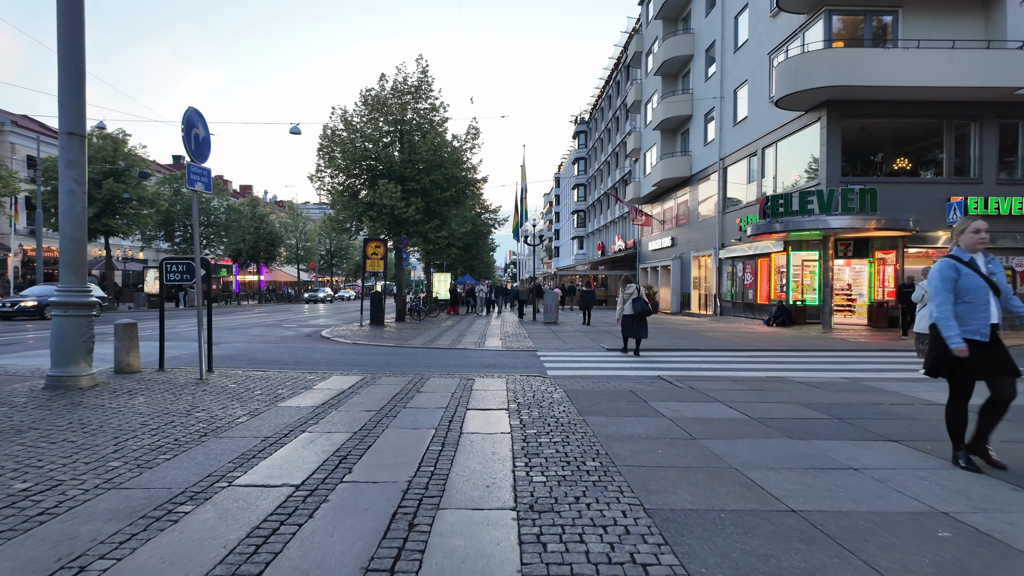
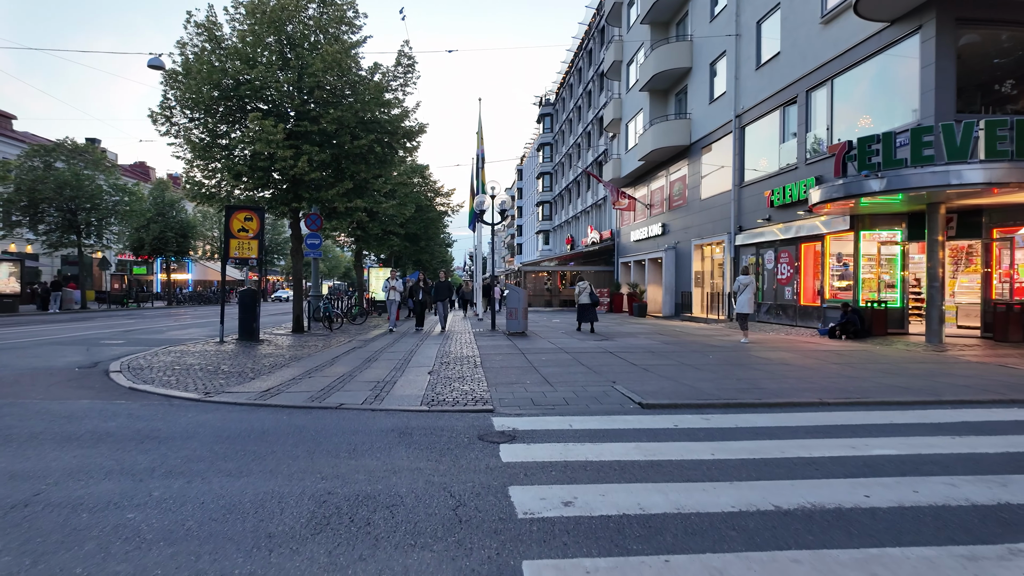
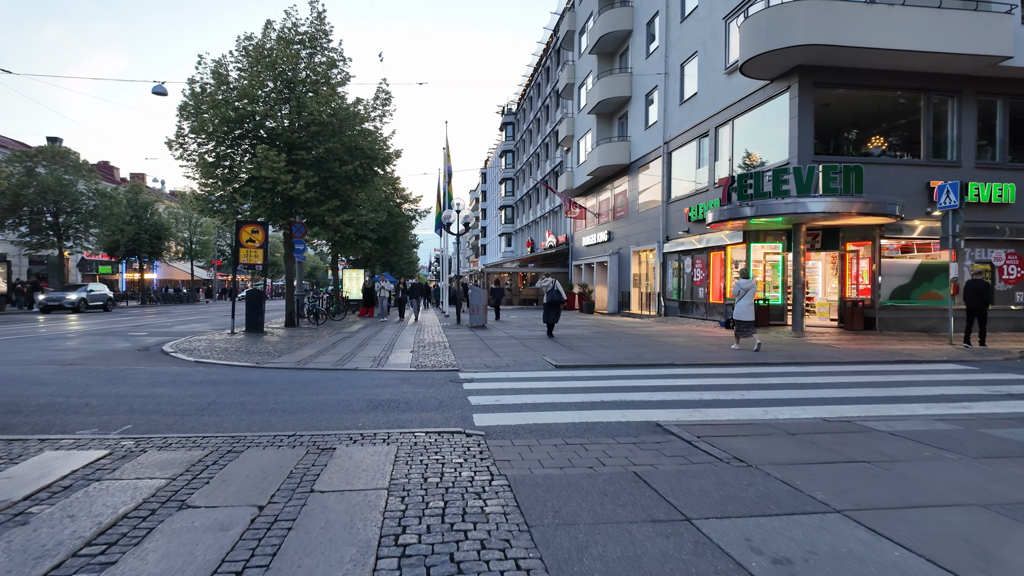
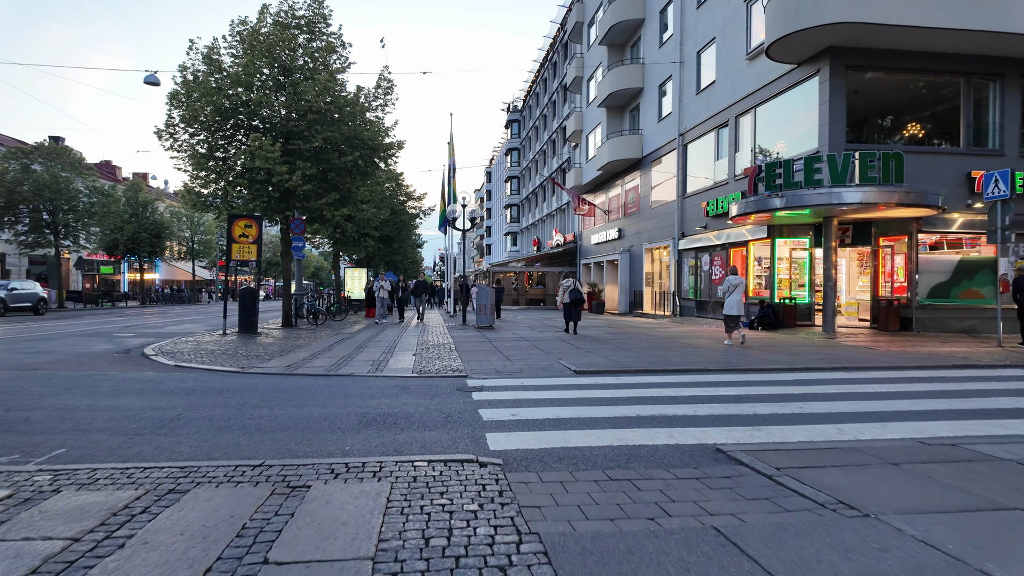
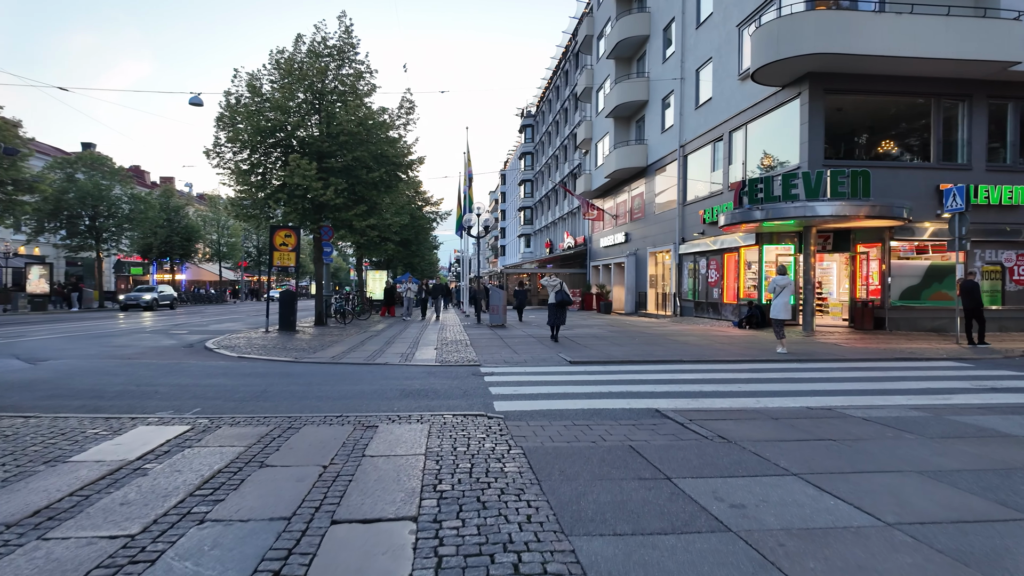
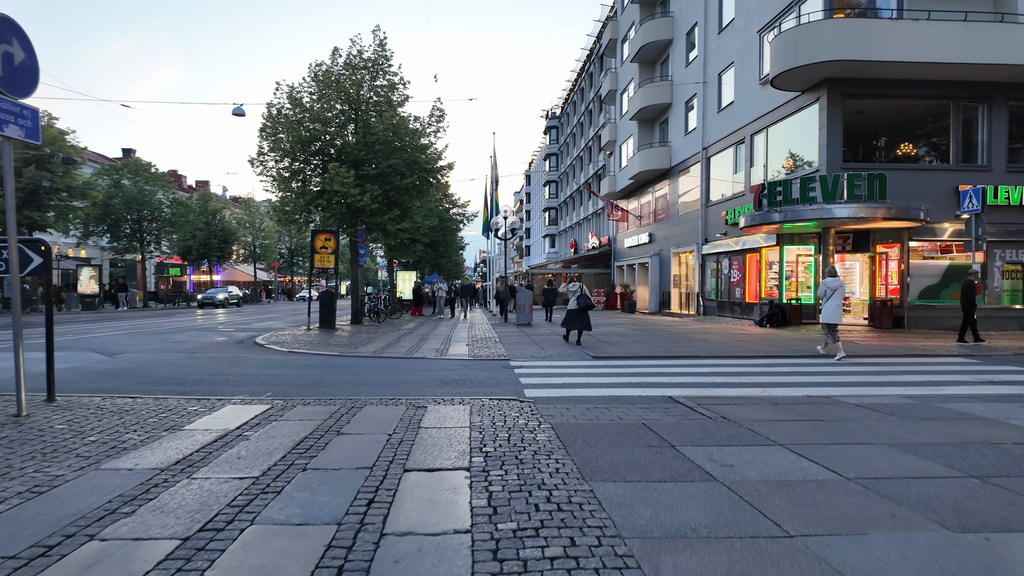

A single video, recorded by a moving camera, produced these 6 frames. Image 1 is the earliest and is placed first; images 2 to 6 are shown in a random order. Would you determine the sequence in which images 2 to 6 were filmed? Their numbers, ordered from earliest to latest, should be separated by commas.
6, 5, 3, 4, 2
